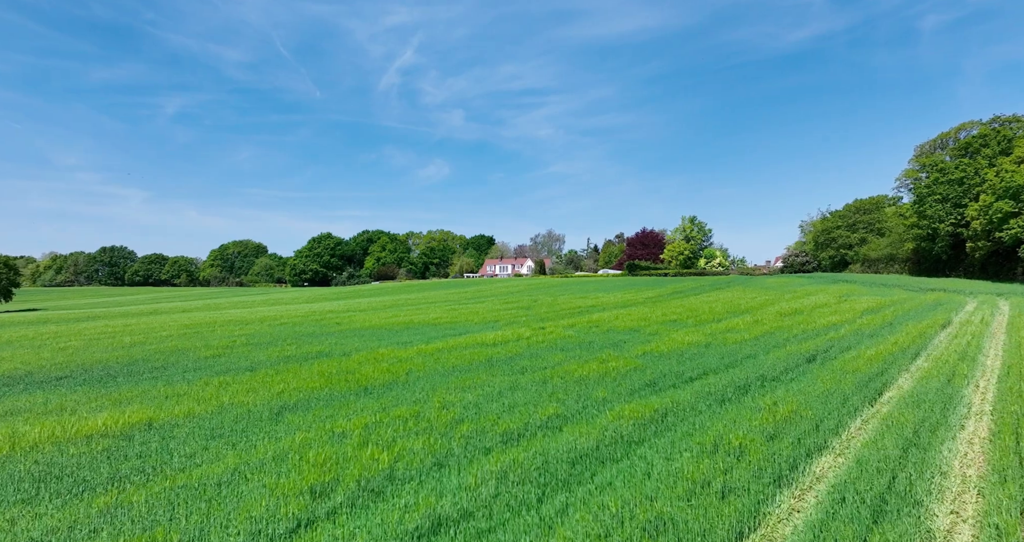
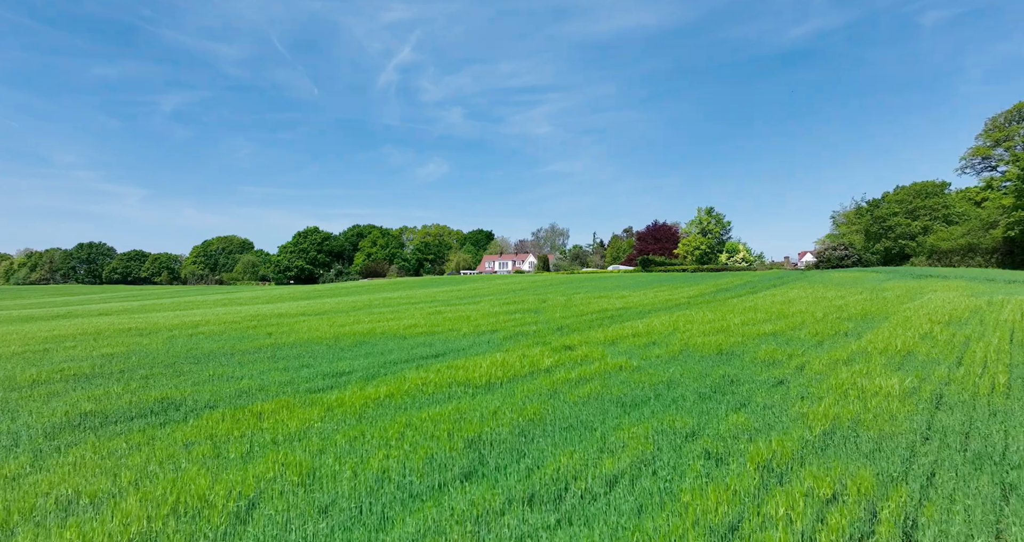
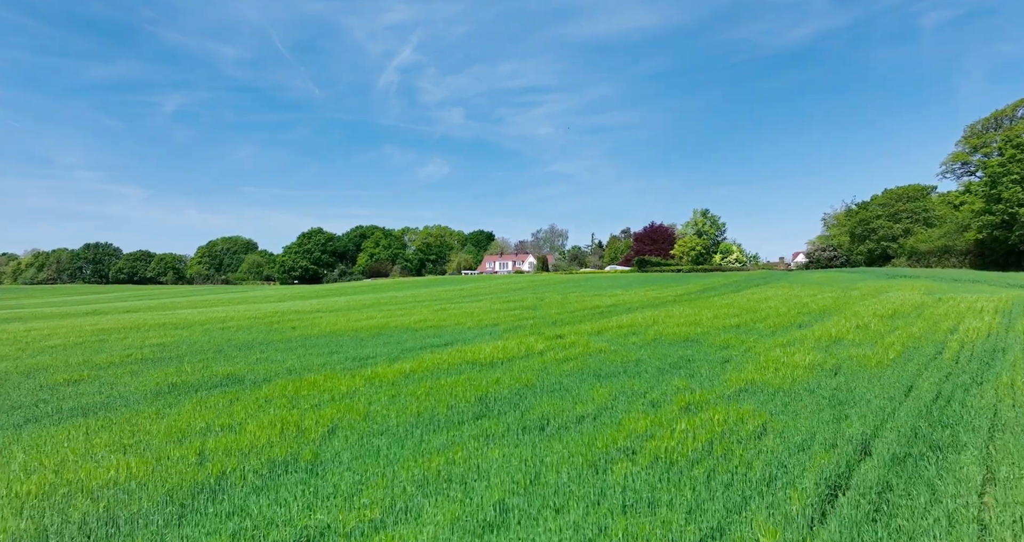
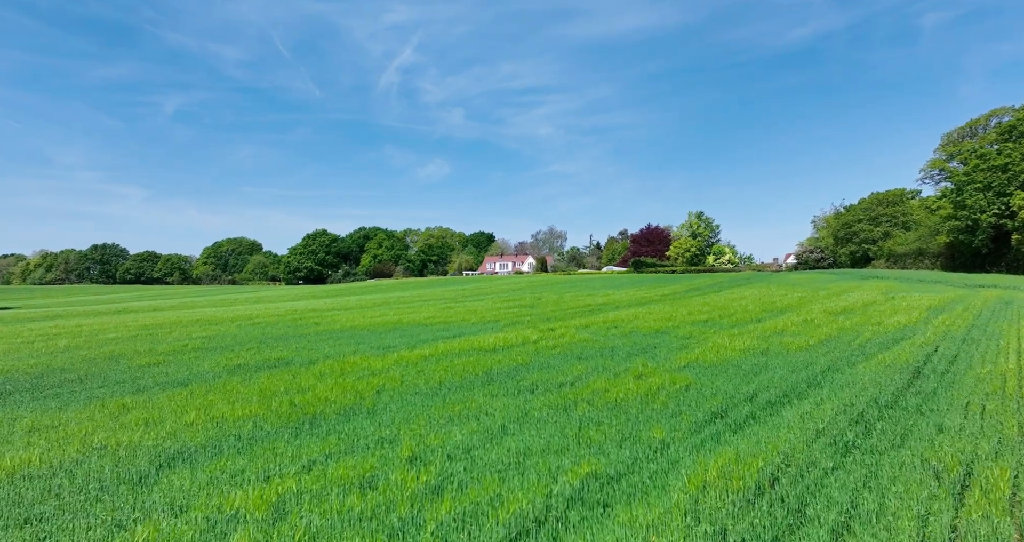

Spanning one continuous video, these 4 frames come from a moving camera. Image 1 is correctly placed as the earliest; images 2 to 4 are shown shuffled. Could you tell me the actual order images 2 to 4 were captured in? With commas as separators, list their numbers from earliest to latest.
4, 3, 2
